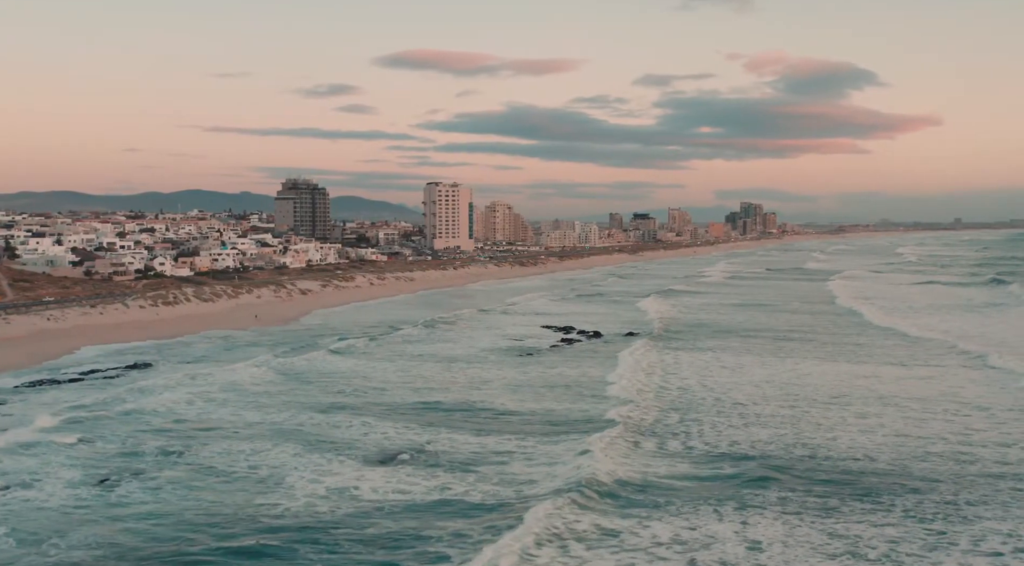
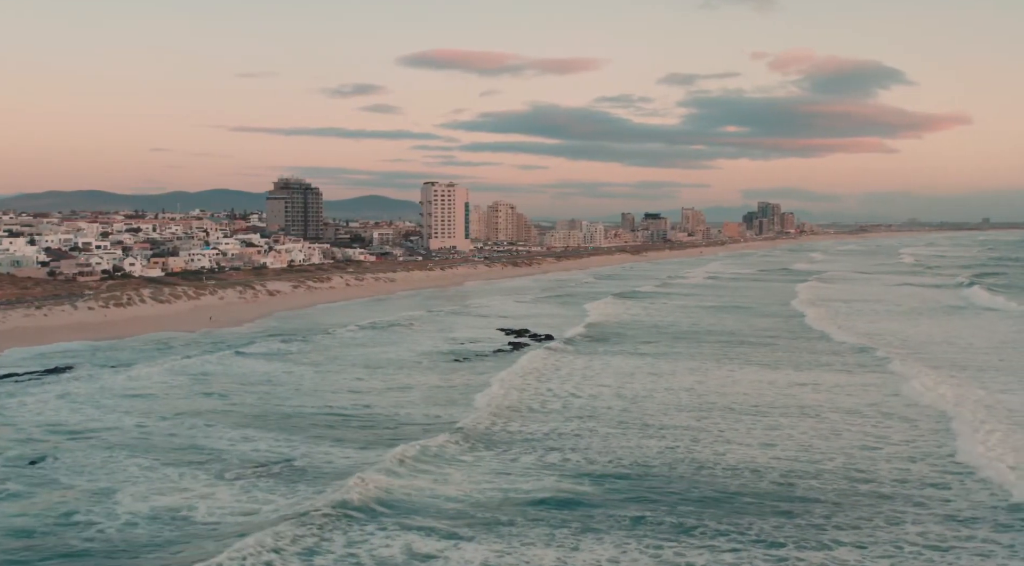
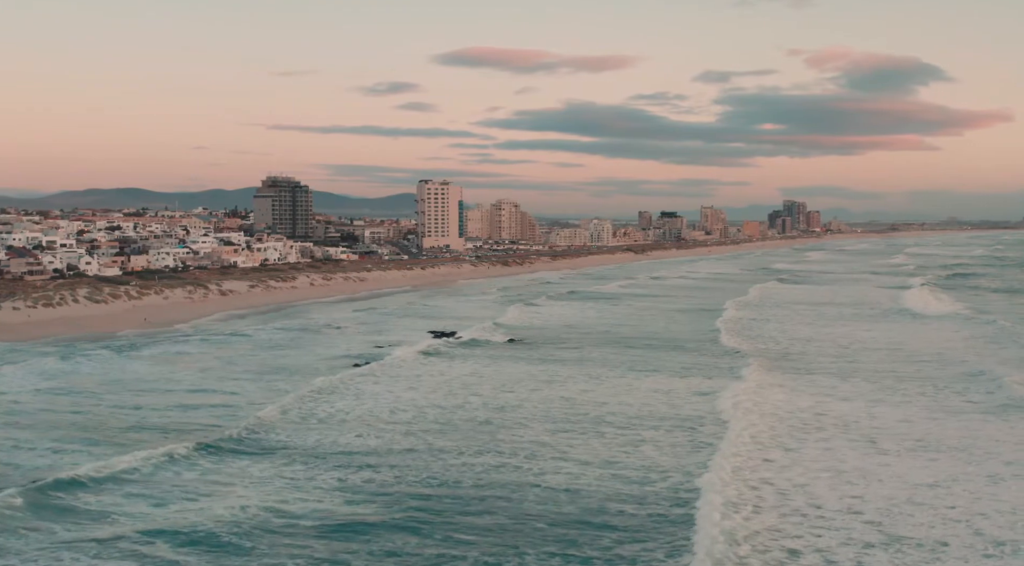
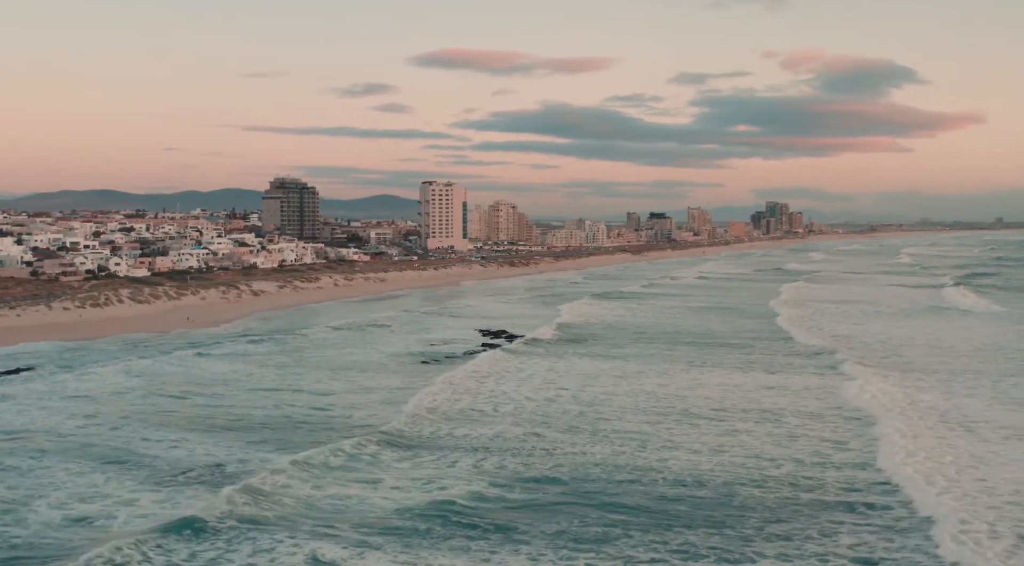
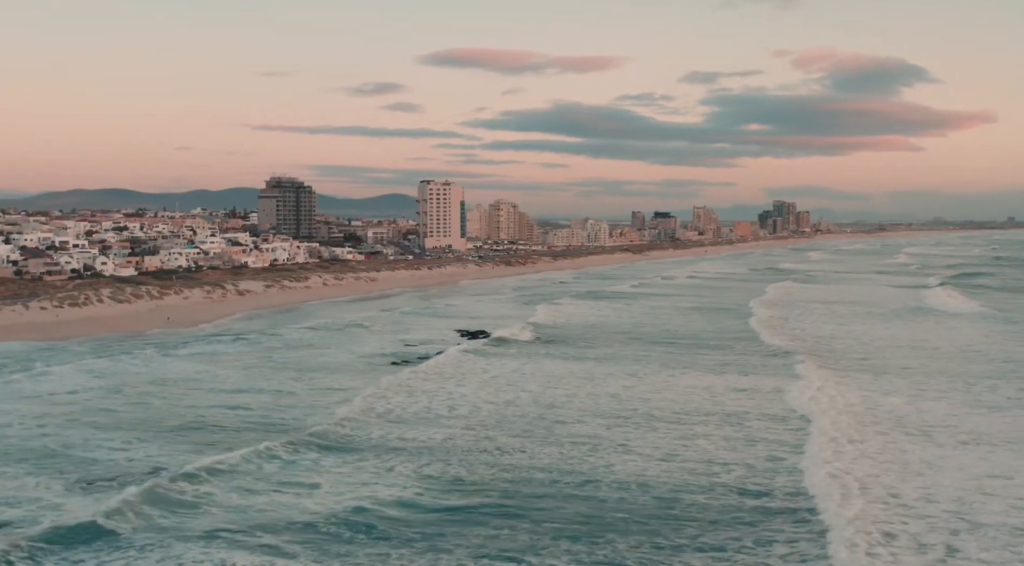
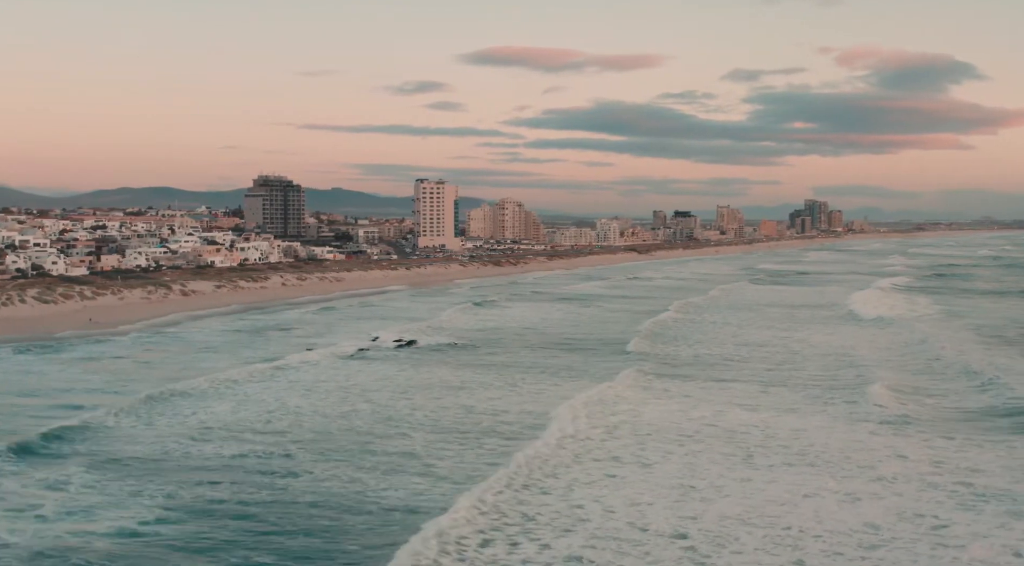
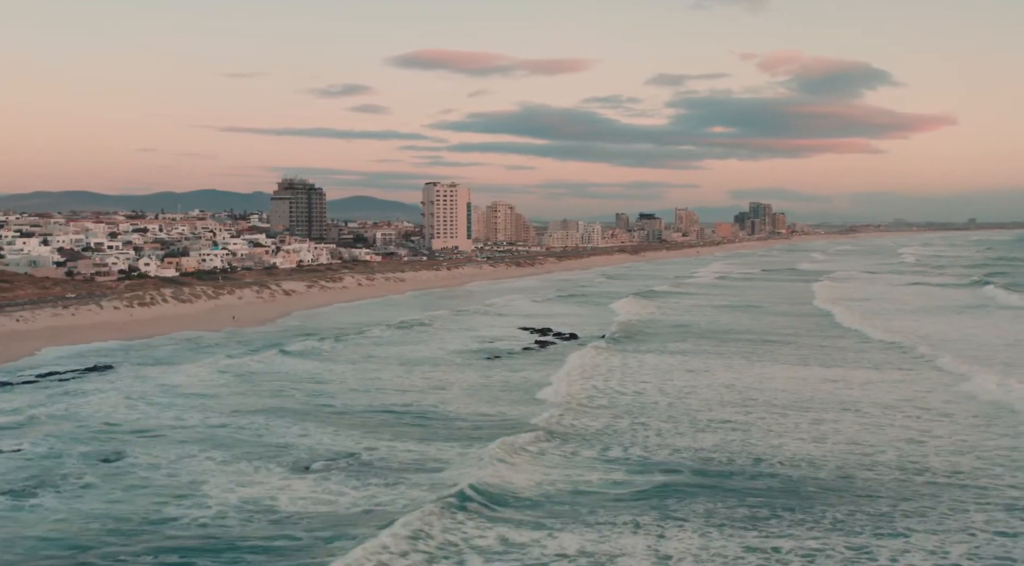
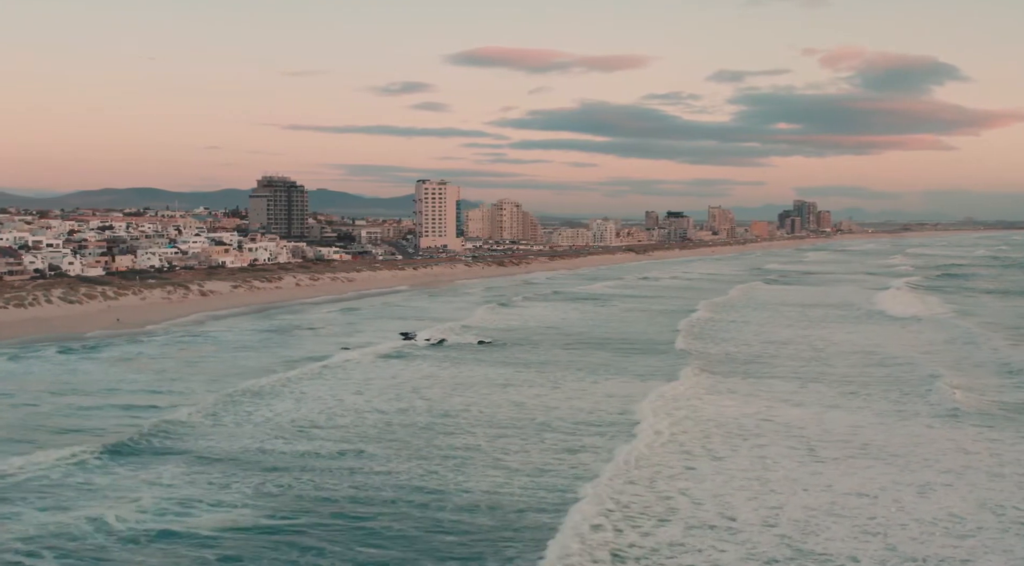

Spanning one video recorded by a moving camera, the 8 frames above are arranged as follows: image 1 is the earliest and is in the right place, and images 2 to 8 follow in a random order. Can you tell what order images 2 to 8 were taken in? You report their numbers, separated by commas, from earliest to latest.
7, 2, 4, 5, 3, 8, 6
